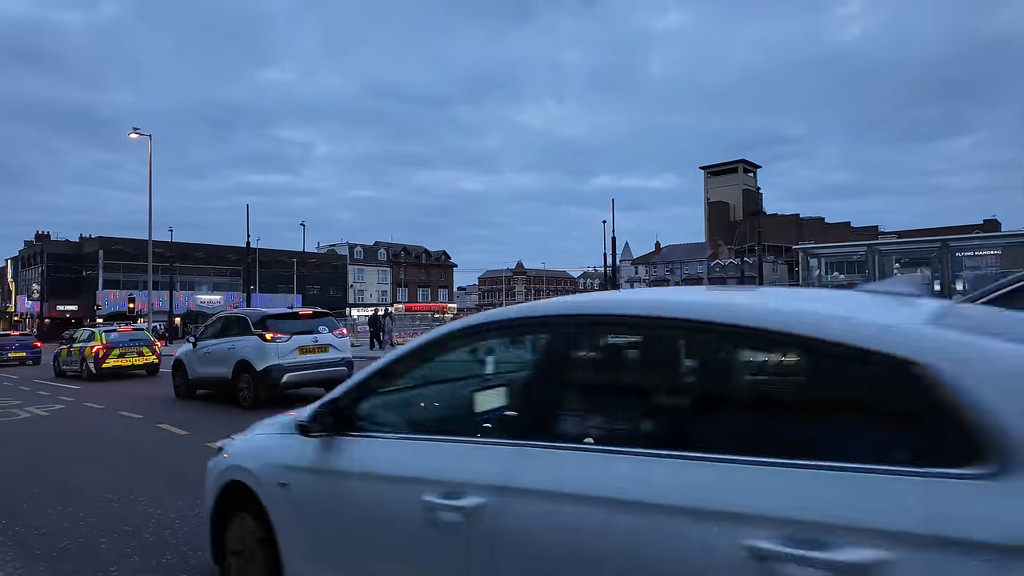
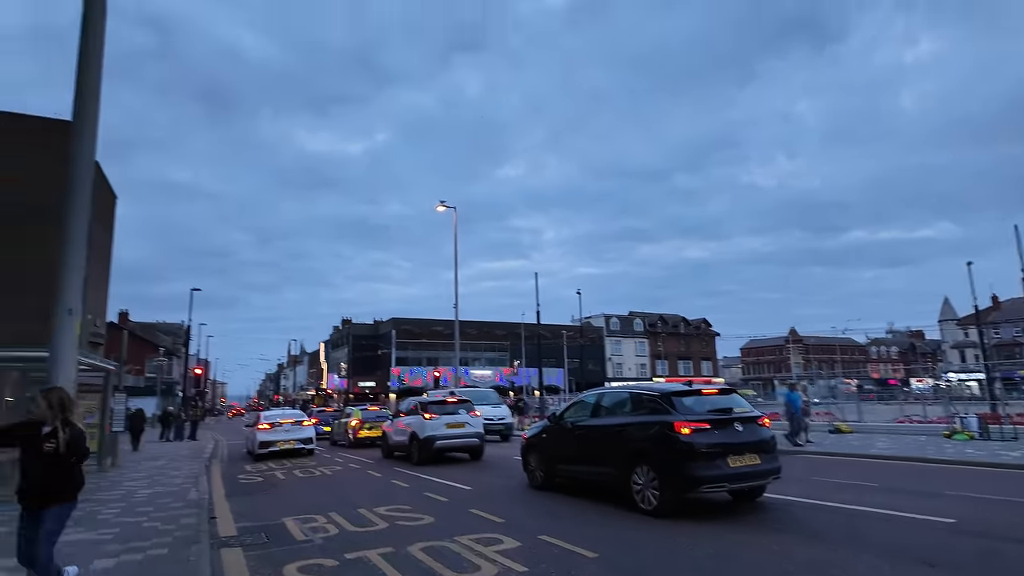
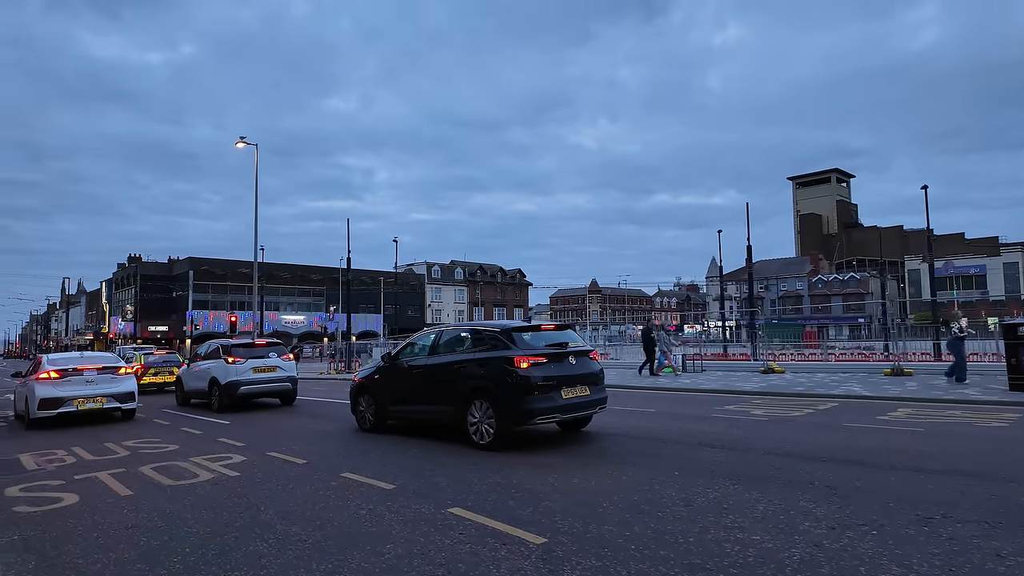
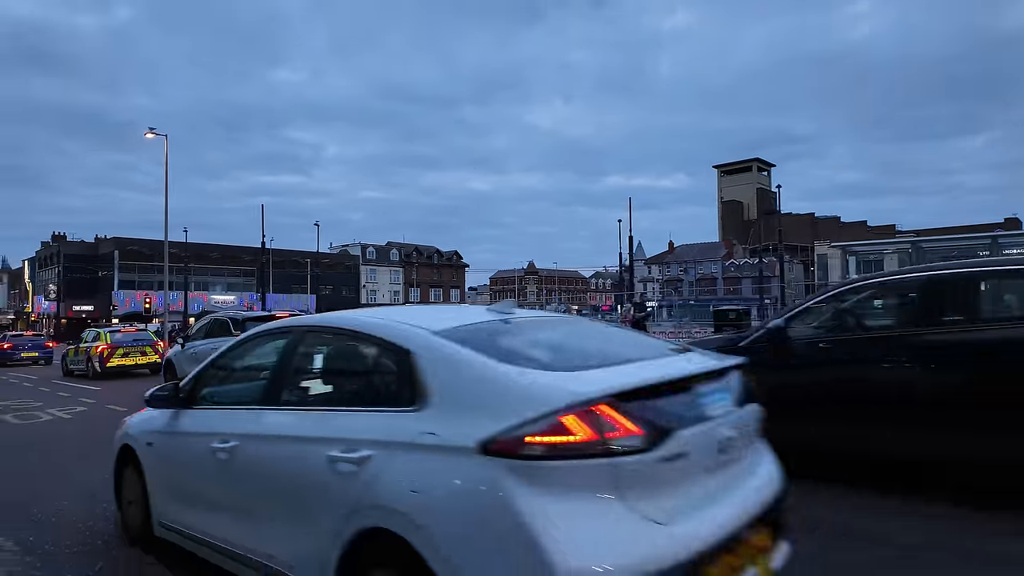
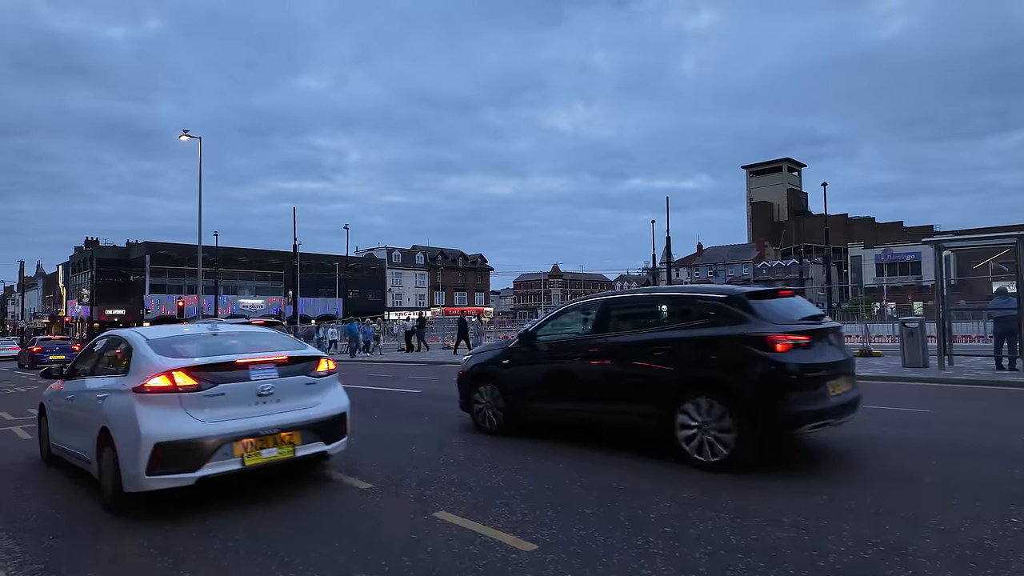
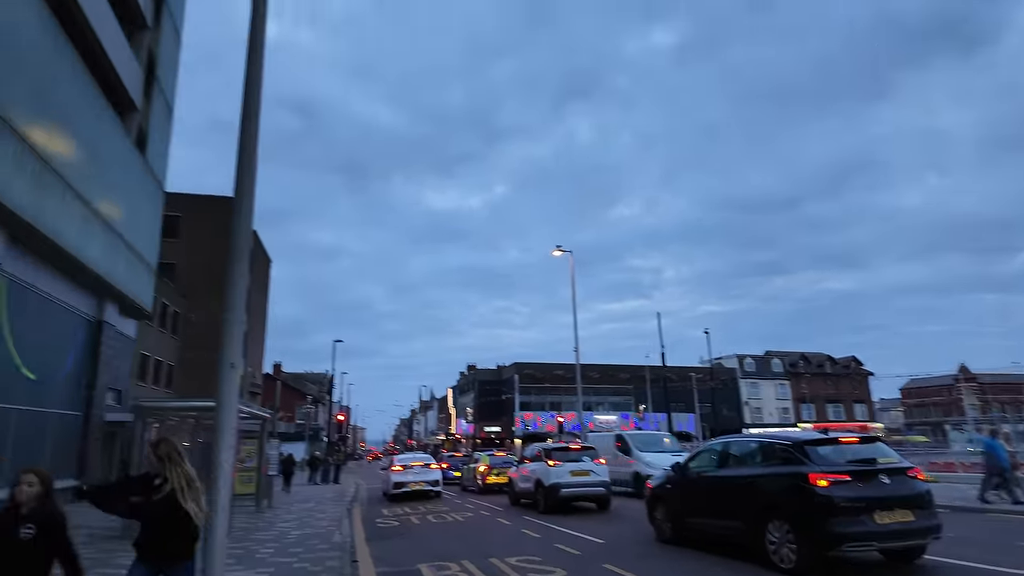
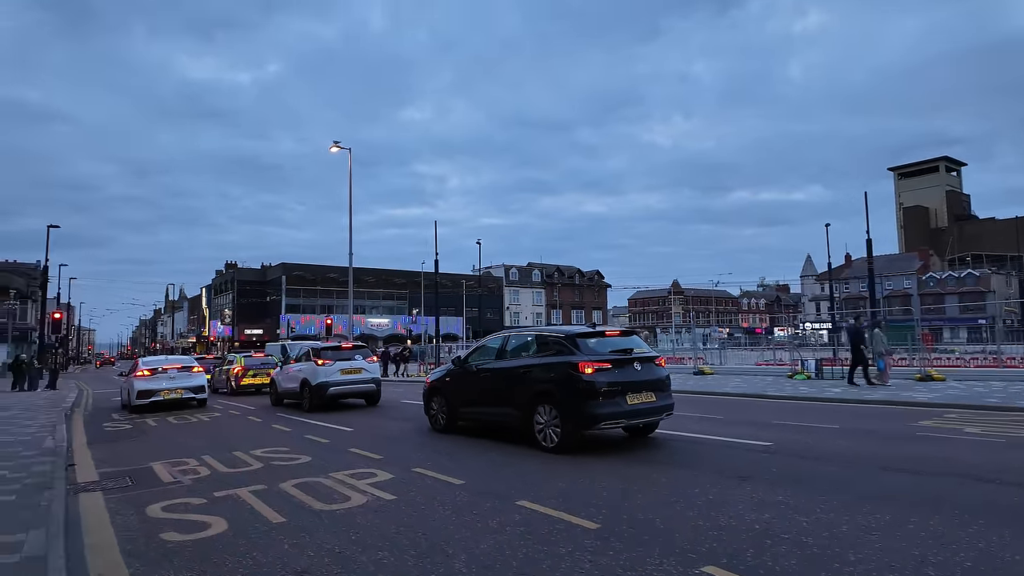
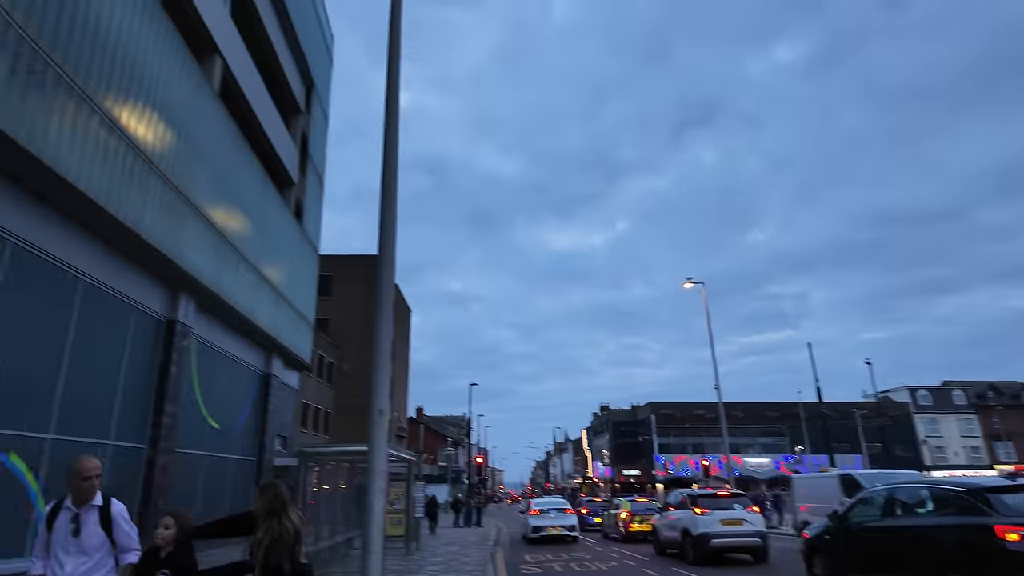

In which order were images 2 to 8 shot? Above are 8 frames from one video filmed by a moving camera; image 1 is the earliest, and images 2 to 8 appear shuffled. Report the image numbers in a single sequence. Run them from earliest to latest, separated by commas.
4, 5, 3, 7, 2, 6, 8
